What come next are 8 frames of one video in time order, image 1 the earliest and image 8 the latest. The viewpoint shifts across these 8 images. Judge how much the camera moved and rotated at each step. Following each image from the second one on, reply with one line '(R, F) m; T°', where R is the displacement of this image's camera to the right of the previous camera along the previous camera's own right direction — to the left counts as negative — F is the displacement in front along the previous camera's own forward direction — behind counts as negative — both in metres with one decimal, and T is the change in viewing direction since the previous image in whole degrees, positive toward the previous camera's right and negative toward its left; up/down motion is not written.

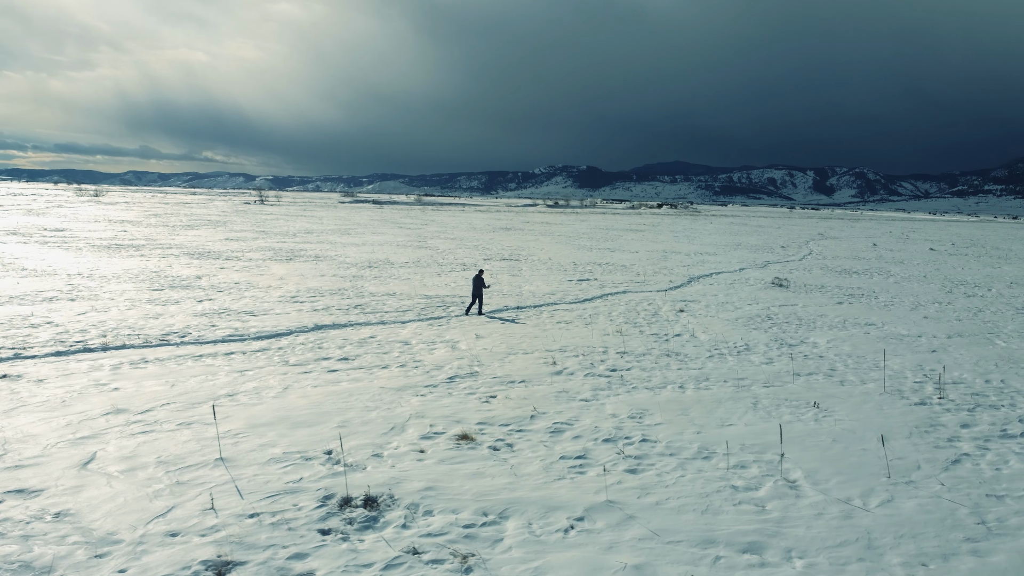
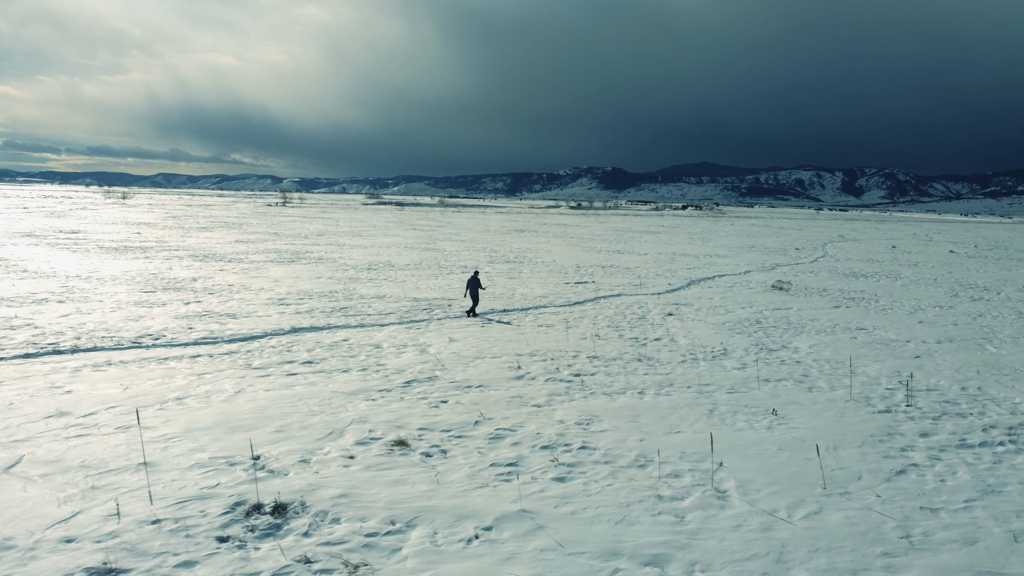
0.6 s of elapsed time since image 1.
(+0.8, +0.1) m; -2°
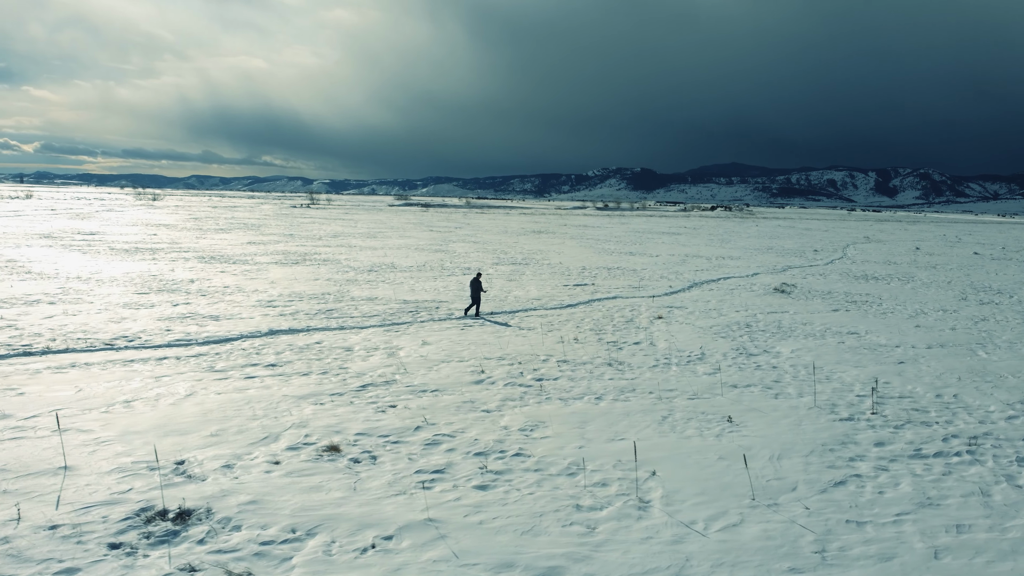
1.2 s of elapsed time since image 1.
(+0.9, +0.1) m; -2°
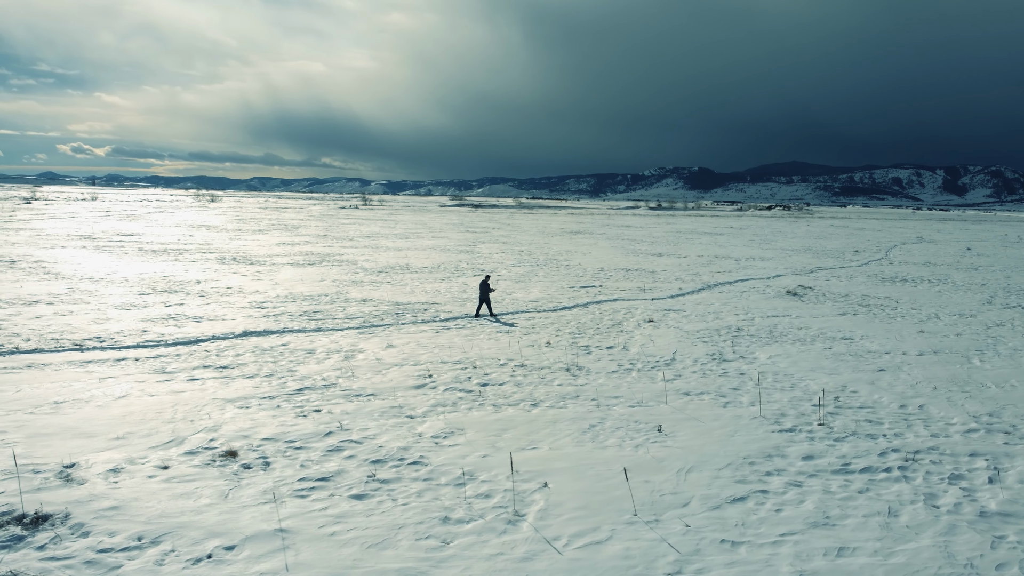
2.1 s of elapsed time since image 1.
(+1.5, +0.2) m; -4°
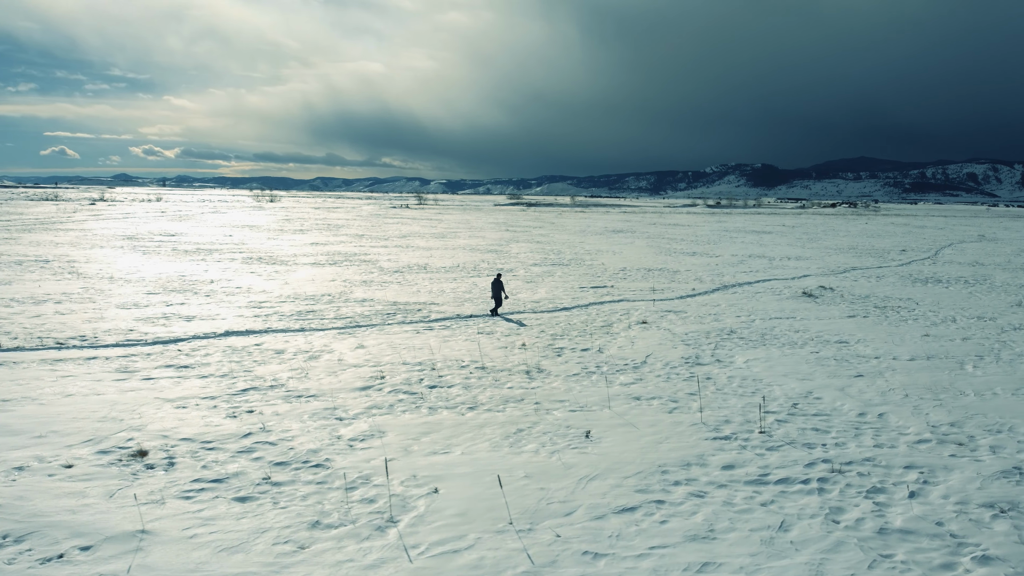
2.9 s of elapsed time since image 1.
(+1.4, +0.1) m; -4°
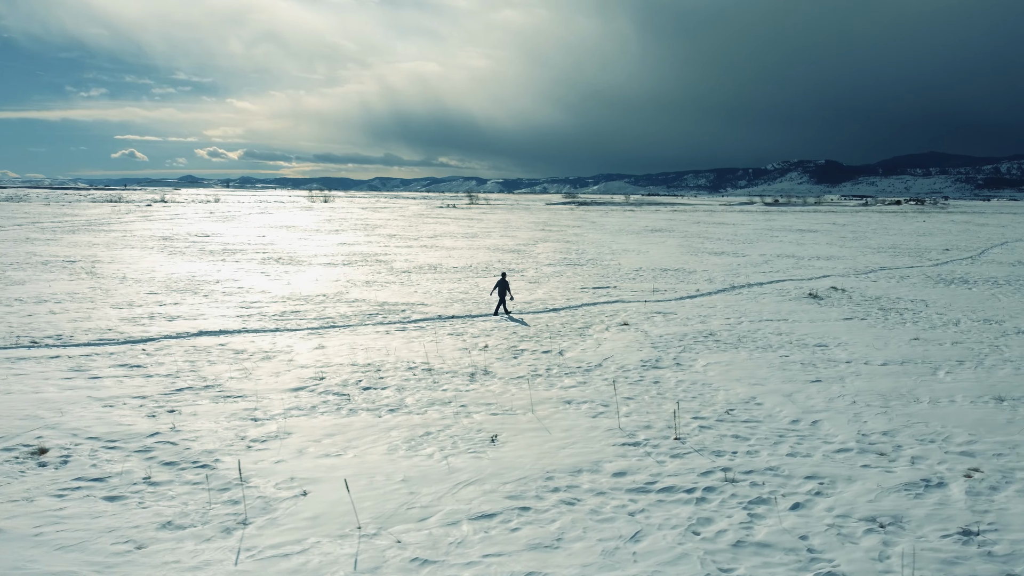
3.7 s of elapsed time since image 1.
(+1.6, +0.1) m; -4°
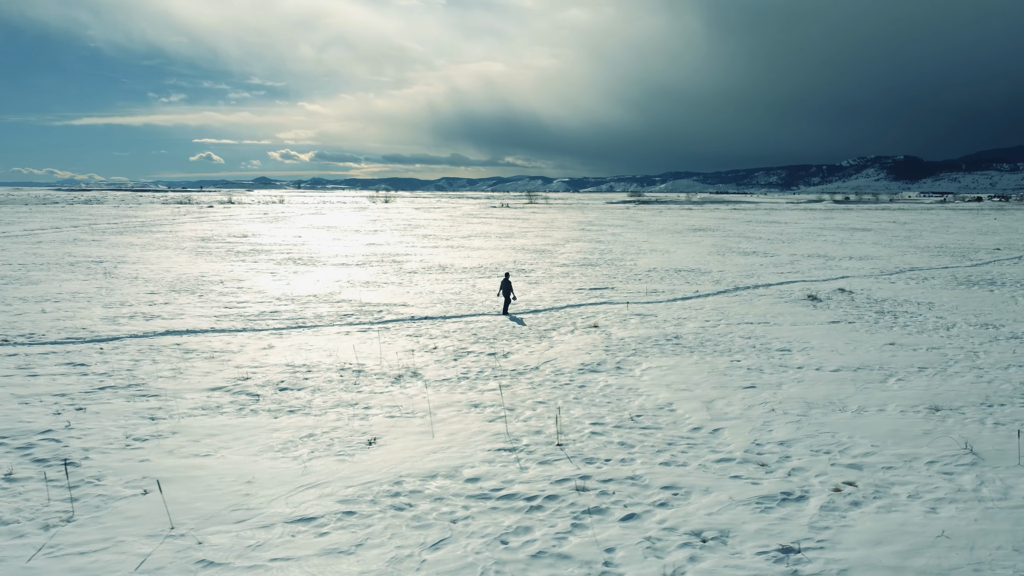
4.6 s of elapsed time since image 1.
(+2.0, +0.1) m; -4°
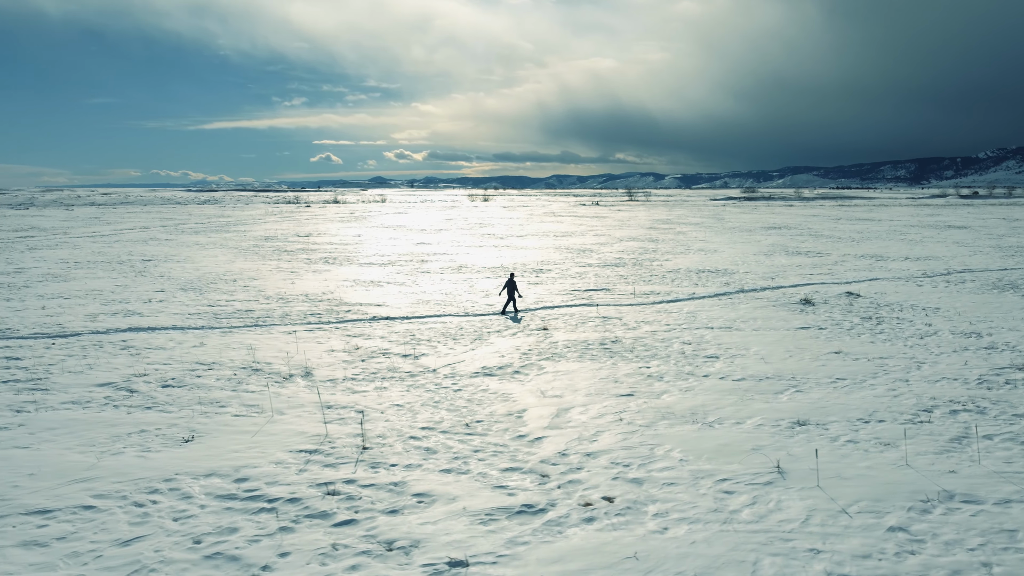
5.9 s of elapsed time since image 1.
(+3.3, +0.2) m; -7°
